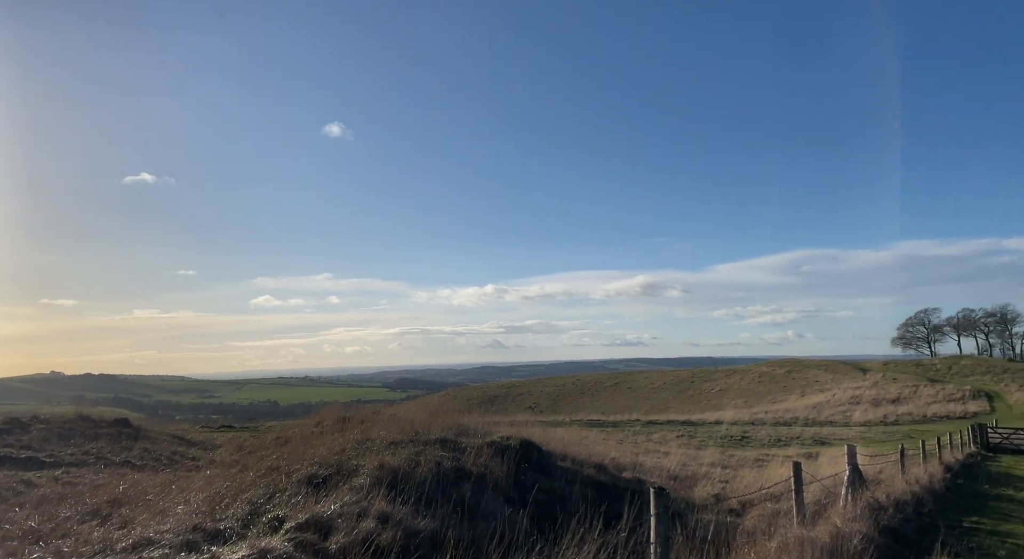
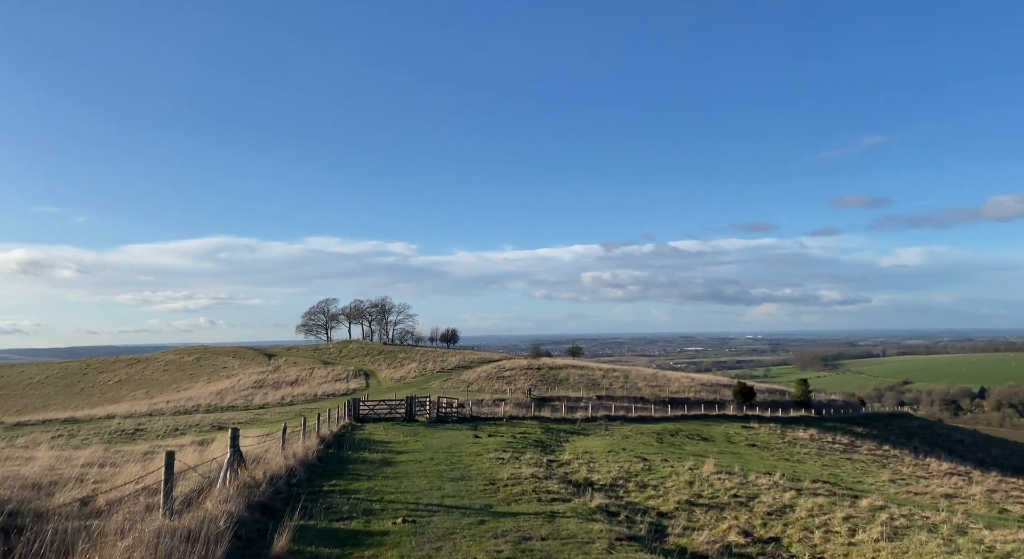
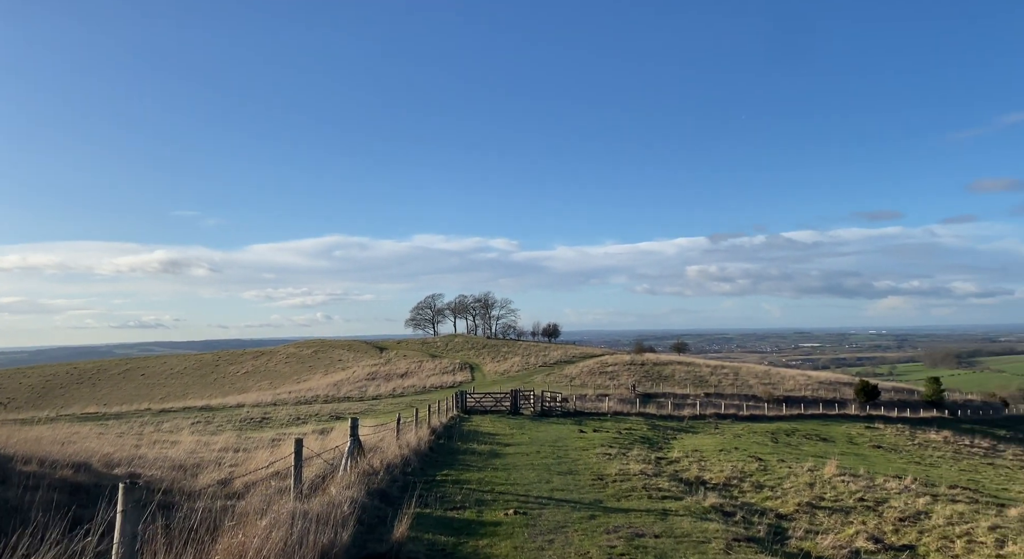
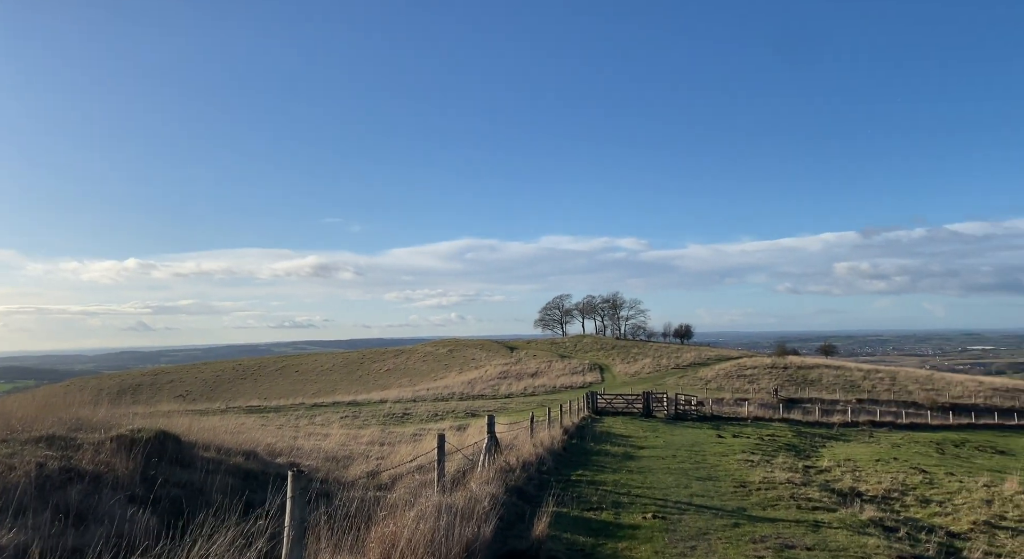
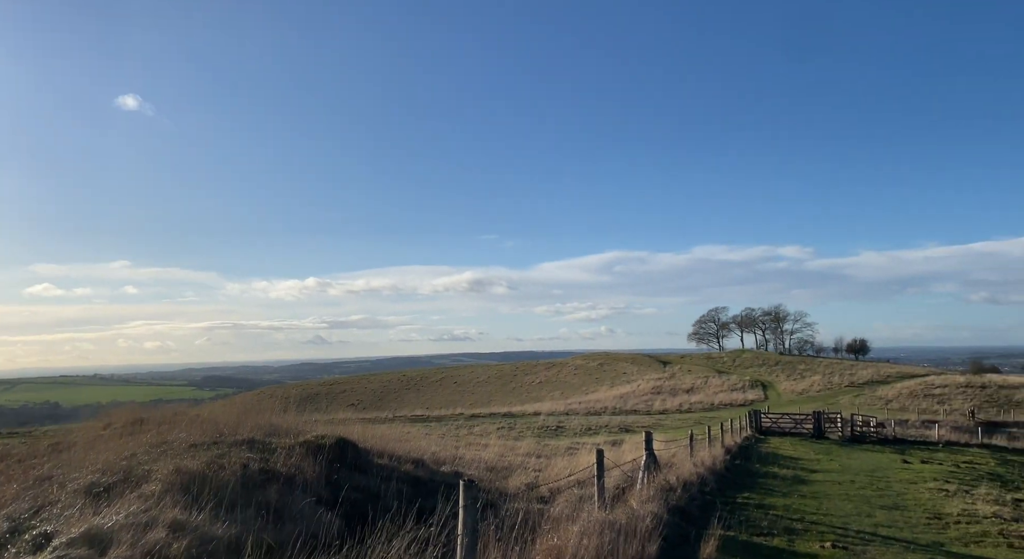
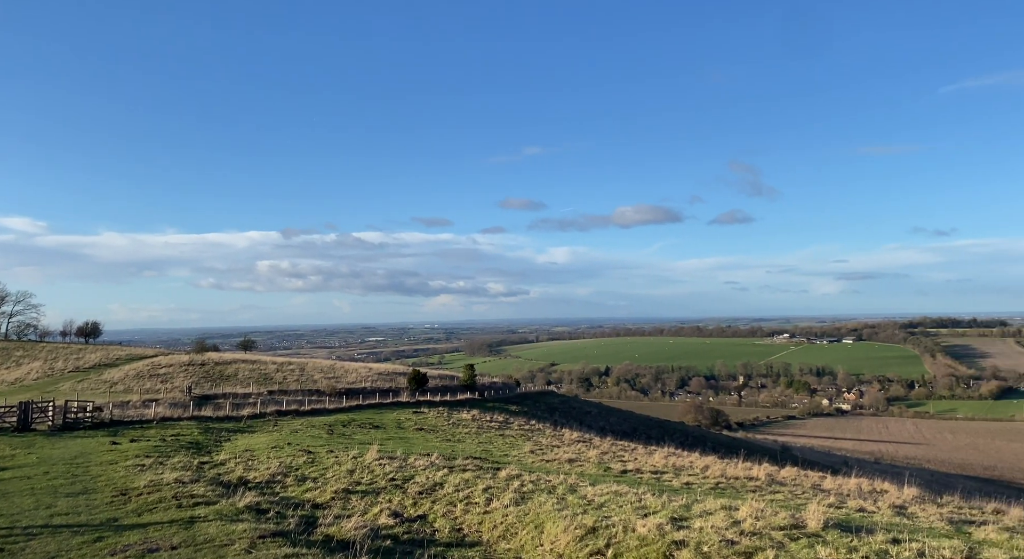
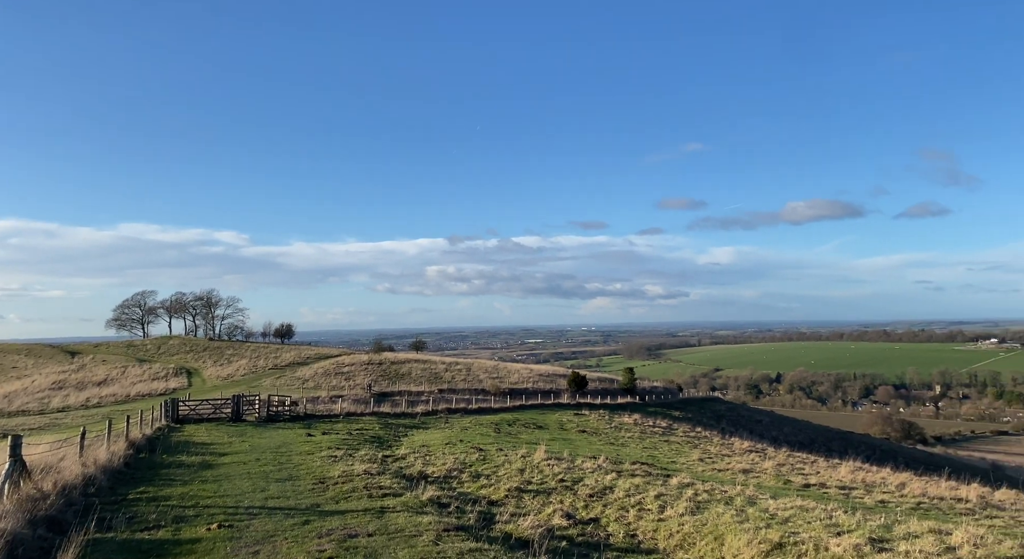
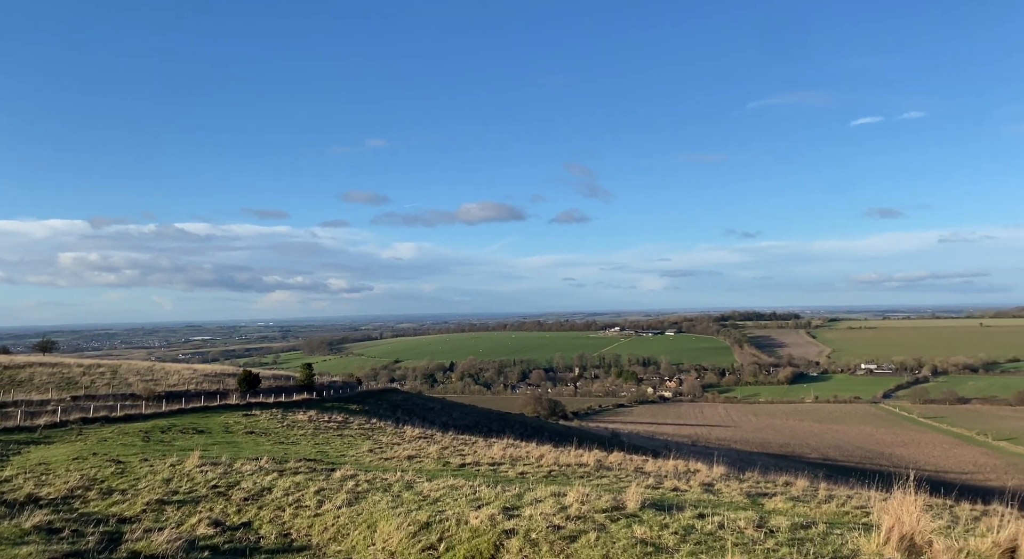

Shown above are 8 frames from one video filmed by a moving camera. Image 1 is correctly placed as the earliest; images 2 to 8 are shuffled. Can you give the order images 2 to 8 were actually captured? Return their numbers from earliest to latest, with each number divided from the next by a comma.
5, 4, 3, 2, 7, 6, 8
